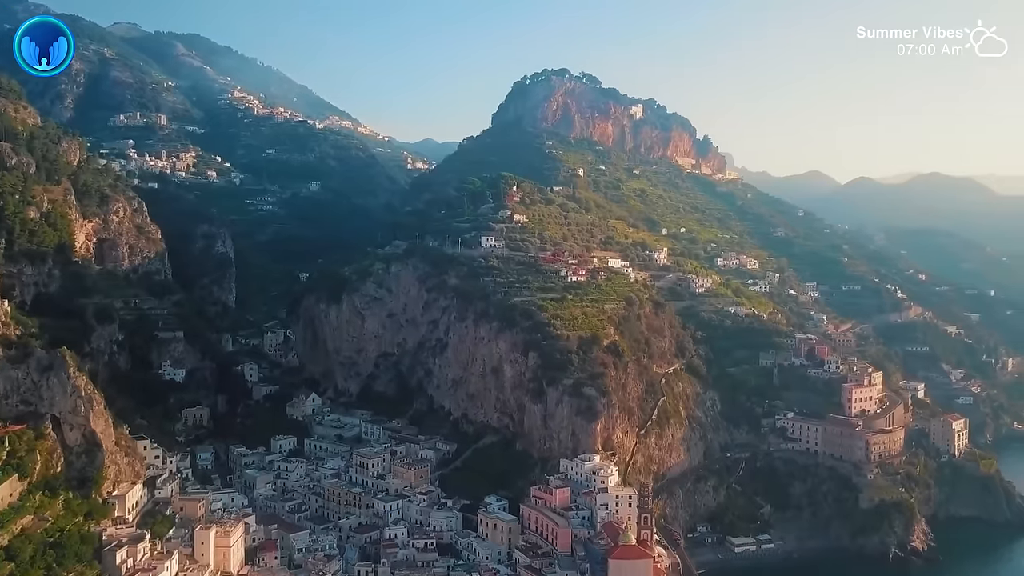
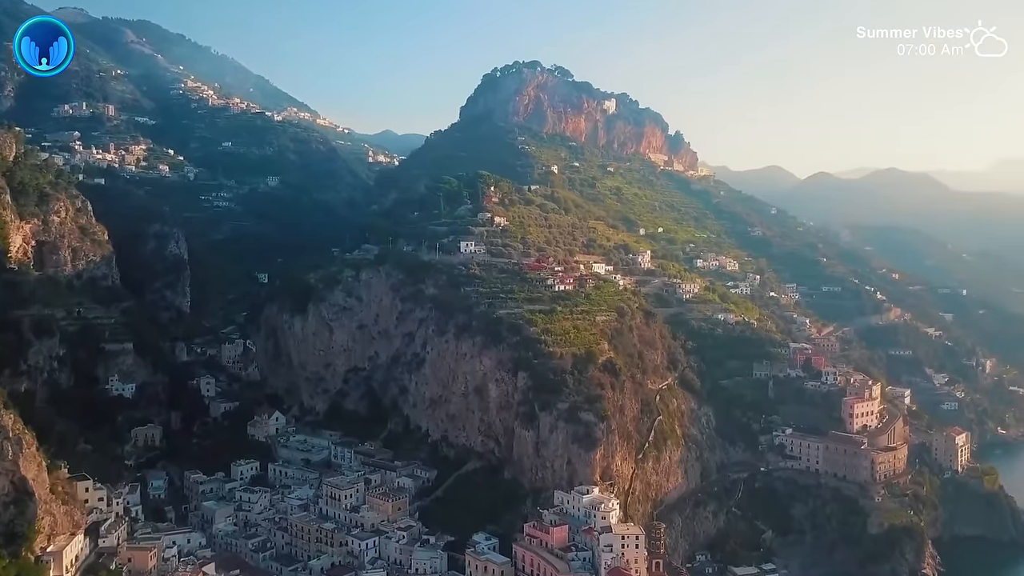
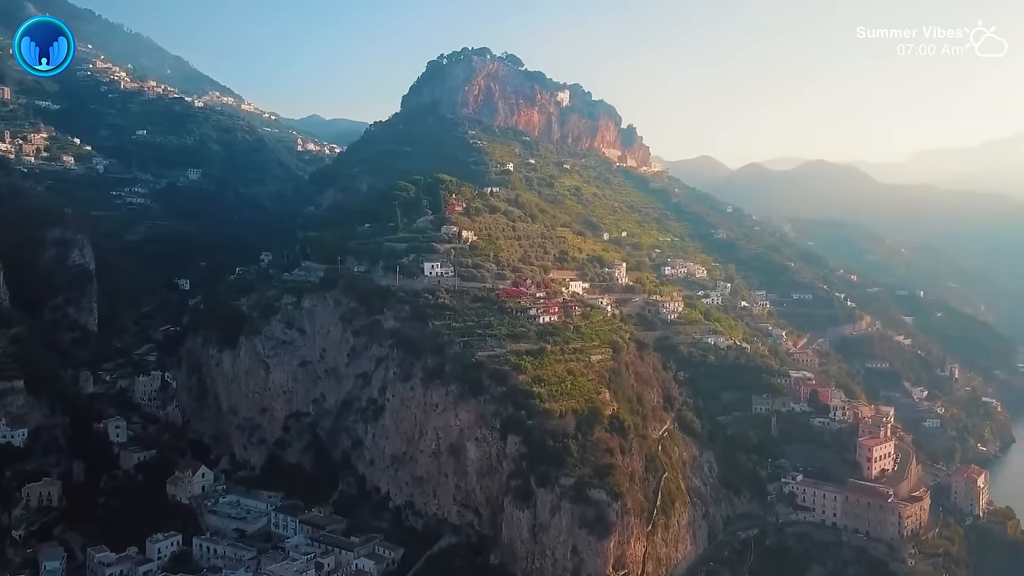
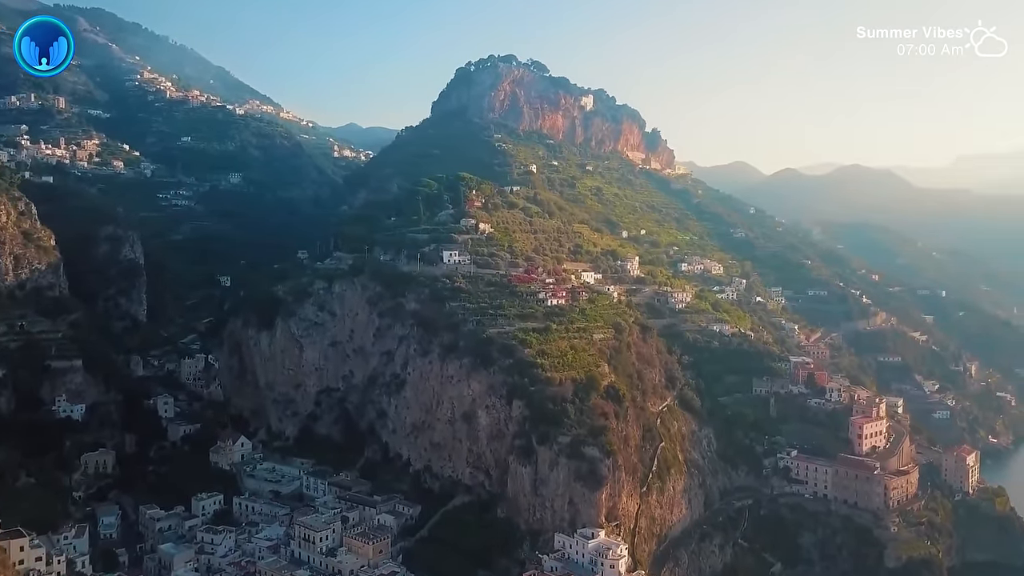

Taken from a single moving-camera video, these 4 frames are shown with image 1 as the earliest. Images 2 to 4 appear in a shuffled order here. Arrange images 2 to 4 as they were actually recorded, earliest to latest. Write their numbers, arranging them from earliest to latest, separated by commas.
2, 4, 3
